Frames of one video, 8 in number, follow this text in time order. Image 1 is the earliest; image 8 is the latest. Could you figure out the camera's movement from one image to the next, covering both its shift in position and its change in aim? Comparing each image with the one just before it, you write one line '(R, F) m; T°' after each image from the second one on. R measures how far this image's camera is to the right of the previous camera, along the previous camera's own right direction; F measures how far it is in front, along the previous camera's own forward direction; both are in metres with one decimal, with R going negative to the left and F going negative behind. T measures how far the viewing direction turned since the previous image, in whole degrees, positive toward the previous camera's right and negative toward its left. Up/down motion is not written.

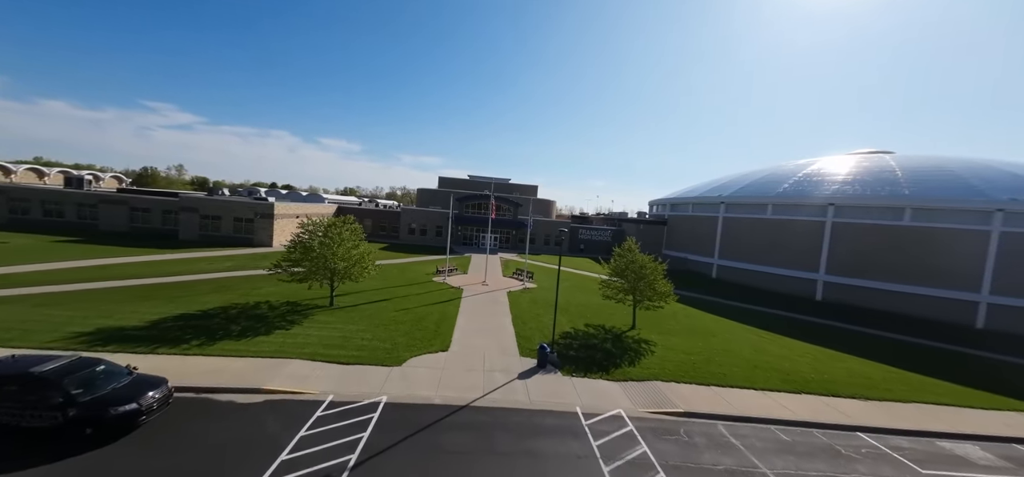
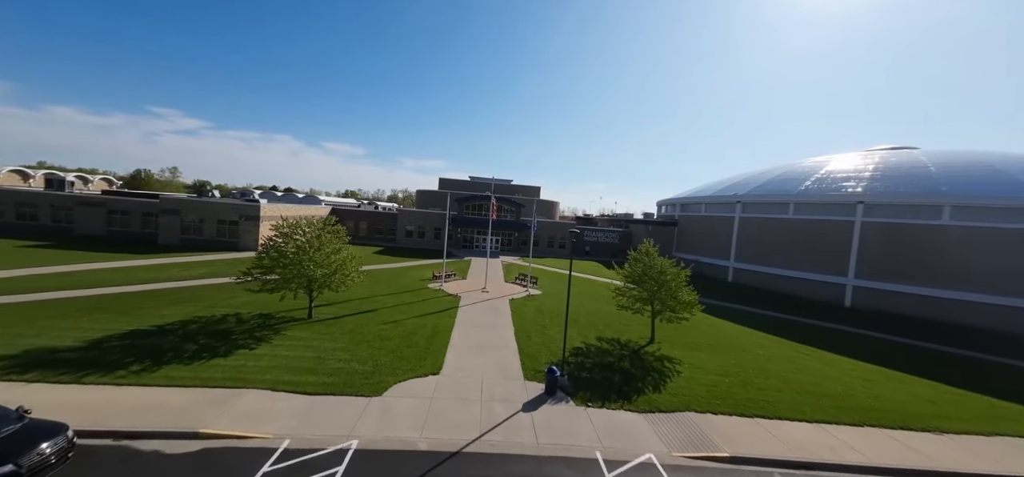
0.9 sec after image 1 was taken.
(0.0, +2.1) m; 0°
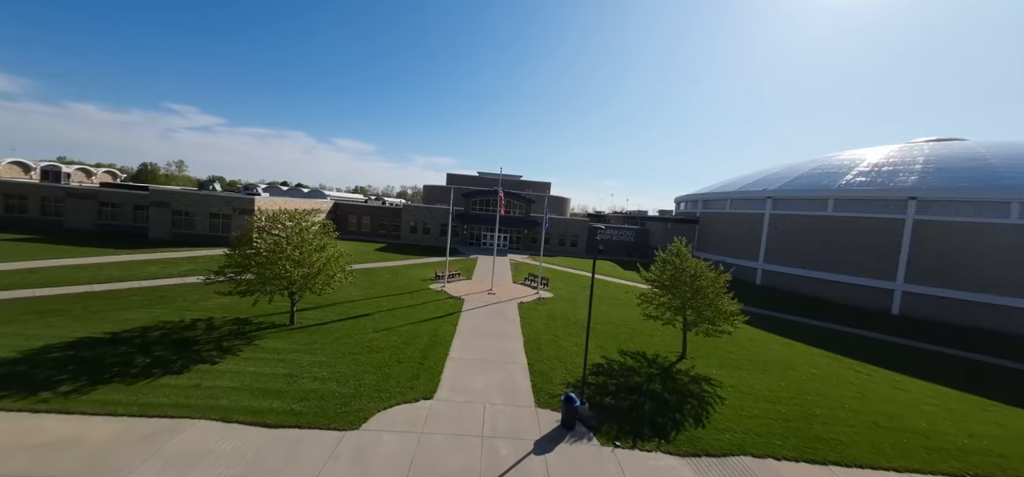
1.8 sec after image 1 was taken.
(-0.1, +2.1) m; -2°
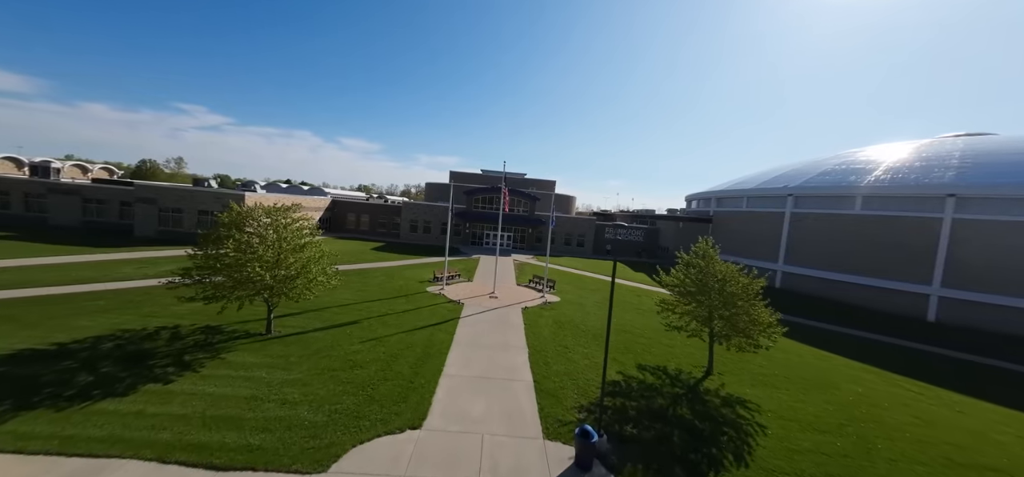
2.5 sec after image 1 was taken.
(0.0, +1.6) m; -1°
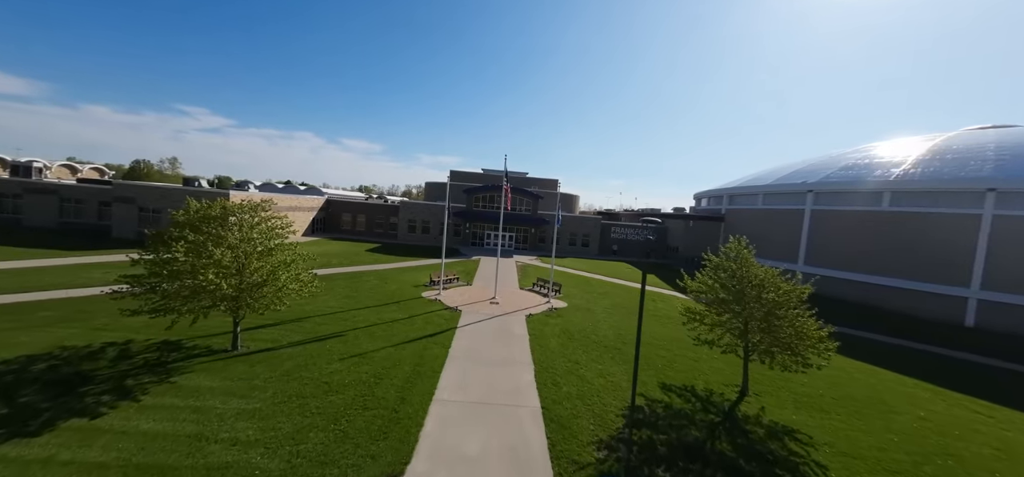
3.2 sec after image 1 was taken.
(0.0, +1.6) m; 0°
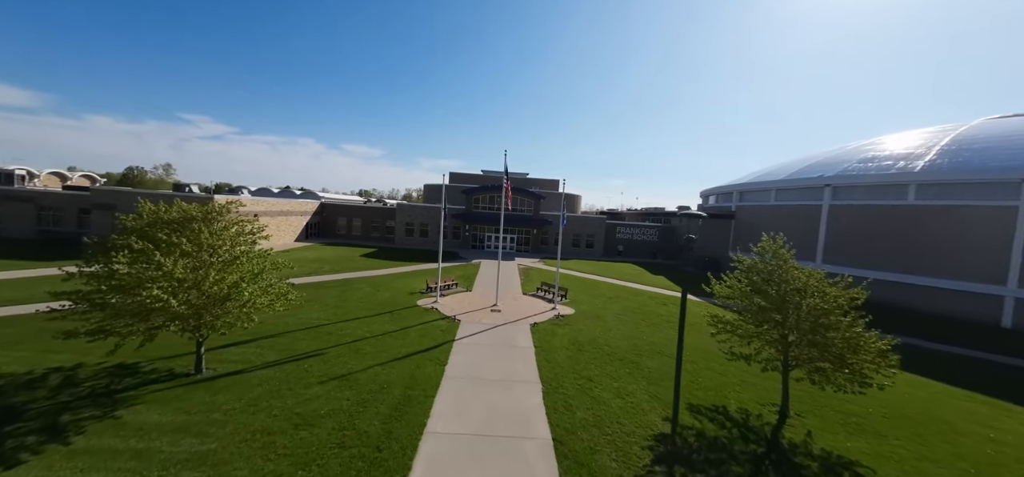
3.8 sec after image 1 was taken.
(0.0, +1.3) m; 0°
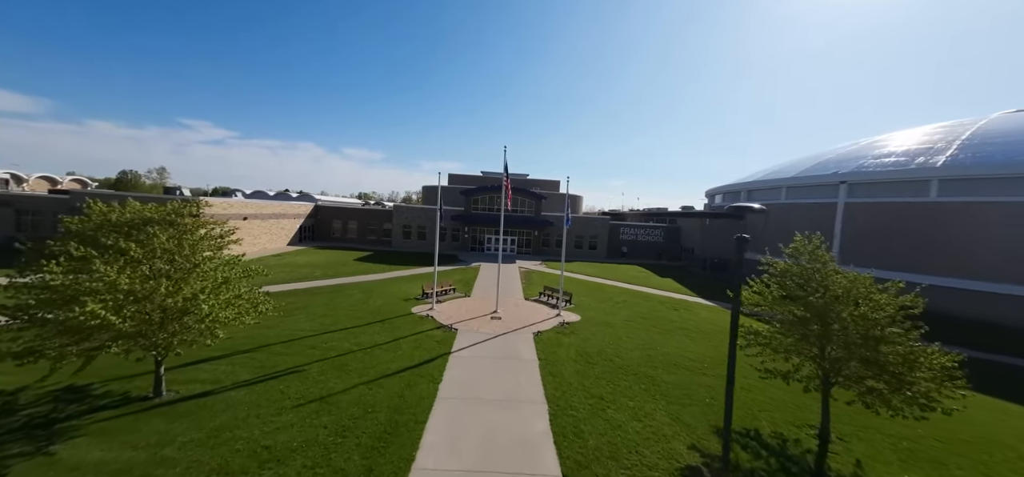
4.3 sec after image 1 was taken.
(0.0, +1.1) m; 0°
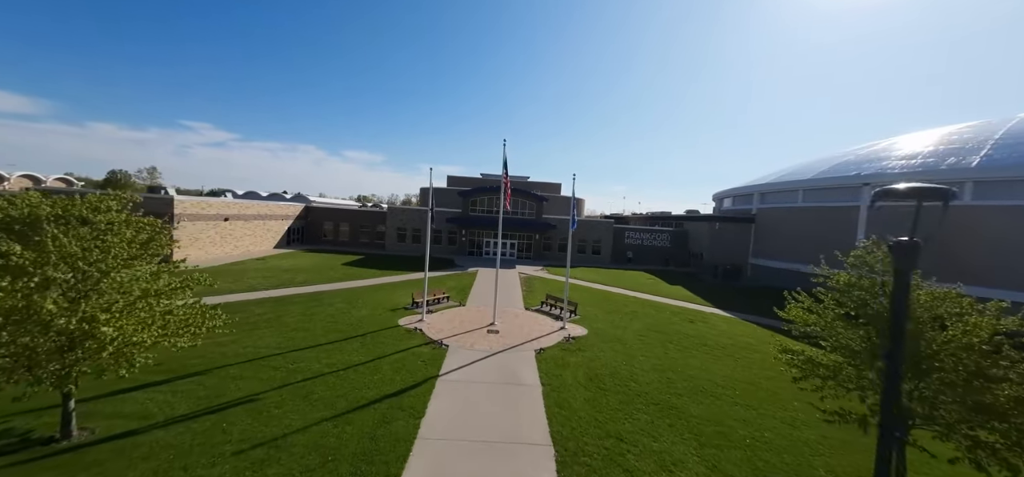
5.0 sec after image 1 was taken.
(0.0, +1.6) m; 0°
